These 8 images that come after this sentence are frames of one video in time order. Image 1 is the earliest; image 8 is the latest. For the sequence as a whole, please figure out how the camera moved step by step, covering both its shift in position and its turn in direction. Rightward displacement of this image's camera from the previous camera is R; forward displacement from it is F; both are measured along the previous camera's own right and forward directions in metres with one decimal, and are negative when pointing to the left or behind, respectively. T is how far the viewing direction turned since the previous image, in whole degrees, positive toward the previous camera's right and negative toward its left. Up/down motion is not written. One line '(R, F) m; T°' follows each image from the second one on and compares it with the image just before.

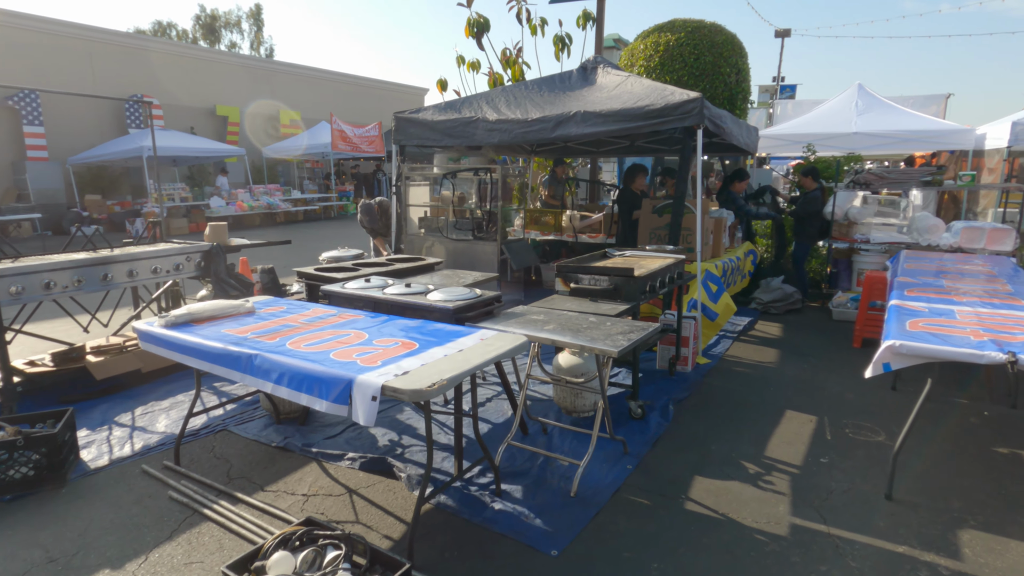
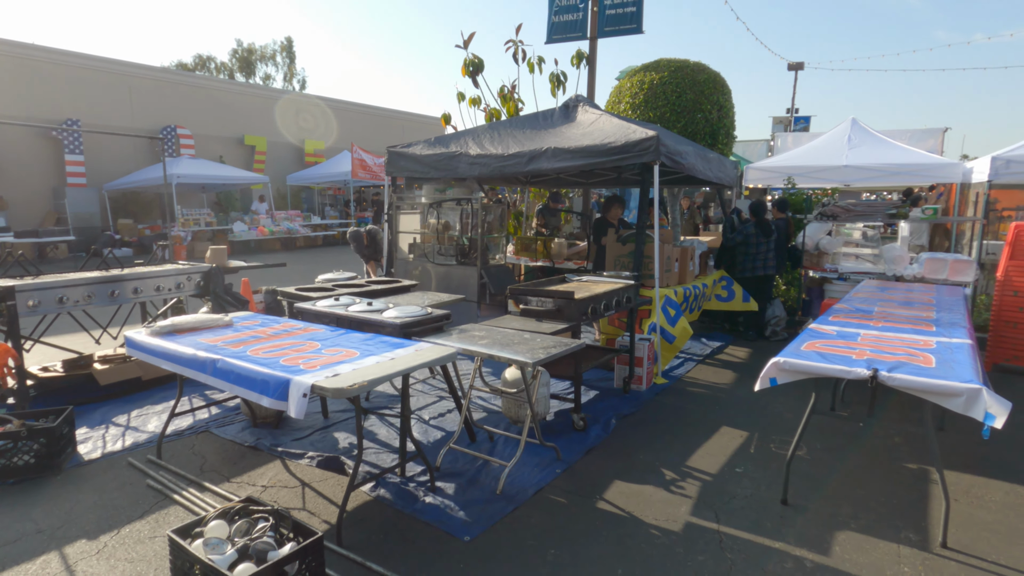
(+0.5, -0.4) m; -2°
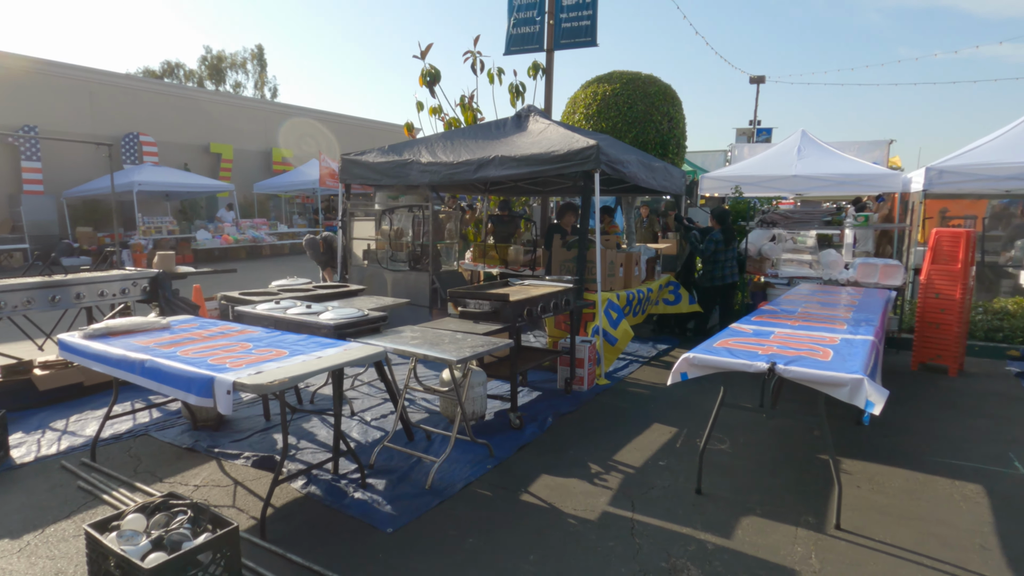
(+0.3, -0.1) m; +2°
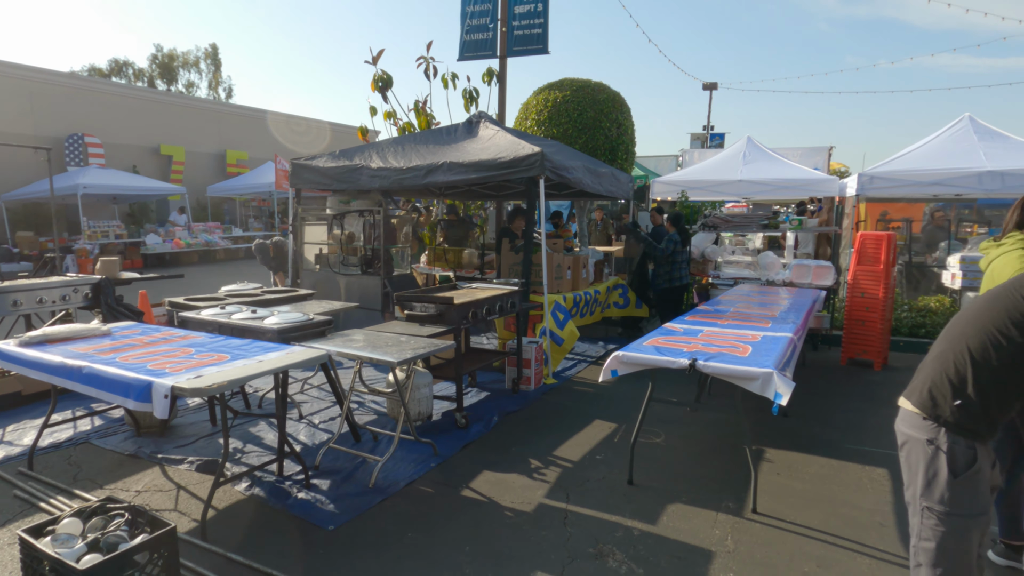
(+0.1, -0.1) m; +3°
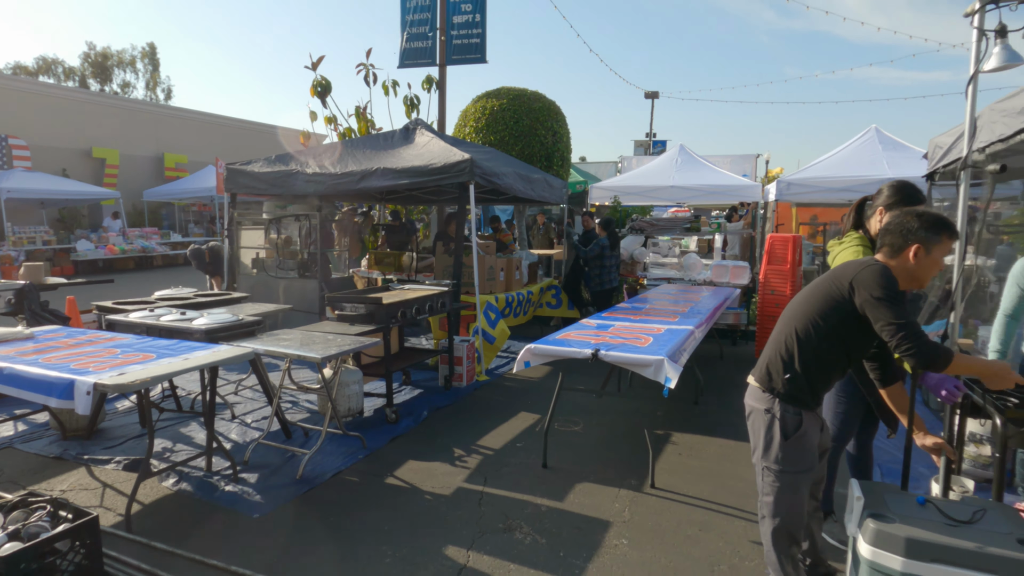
(+0.2, -0.3) m; +4°
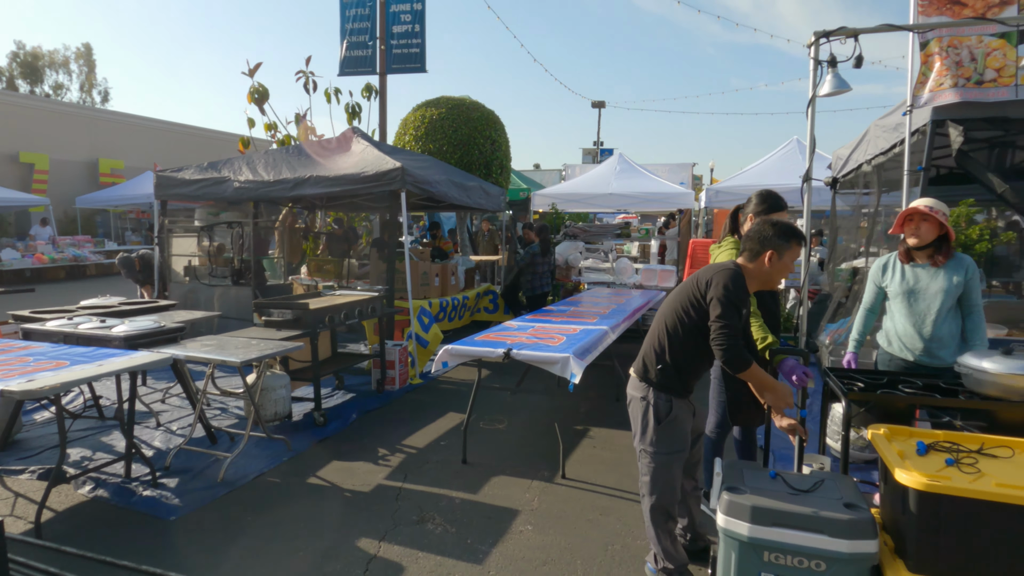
(+0.3, -0.2) m; +4°
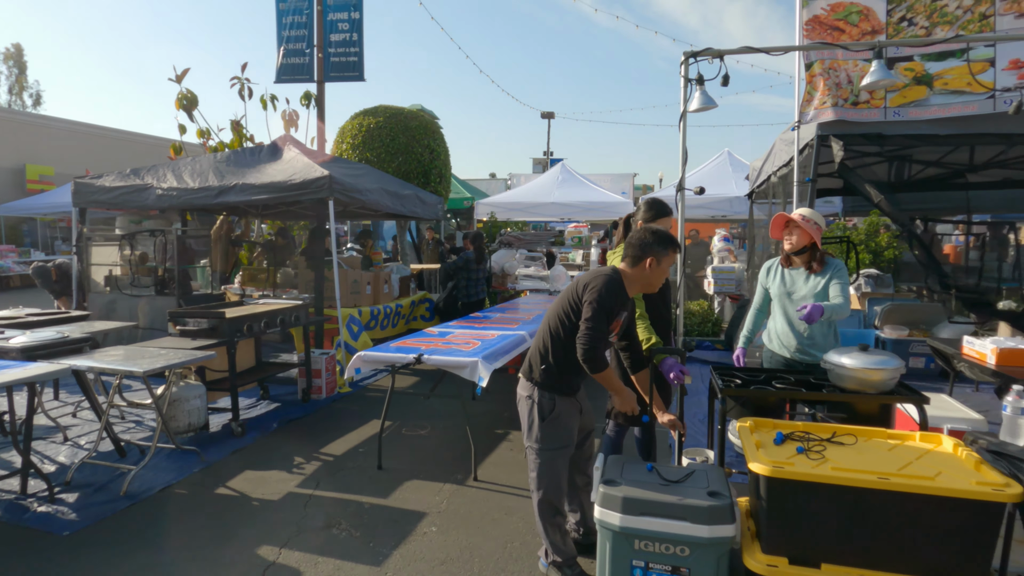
(+0.3, -0.1) m; +4°
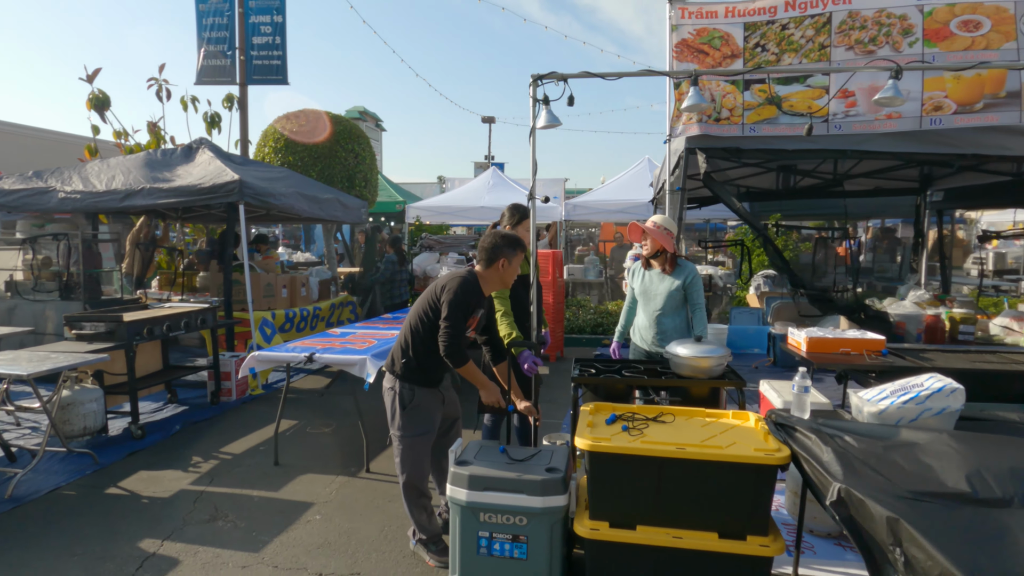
(+0.4, -0.3) m; +5°
